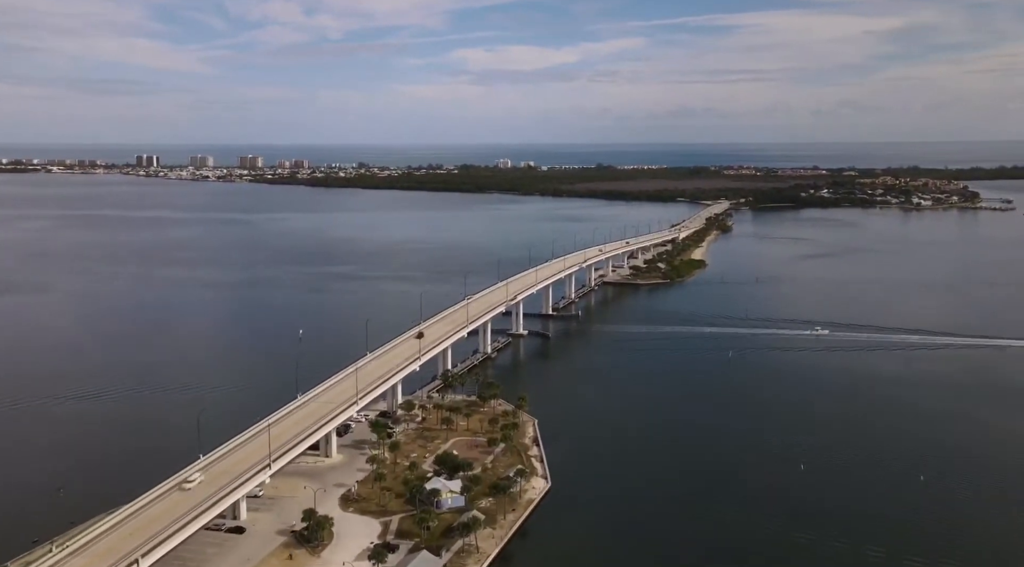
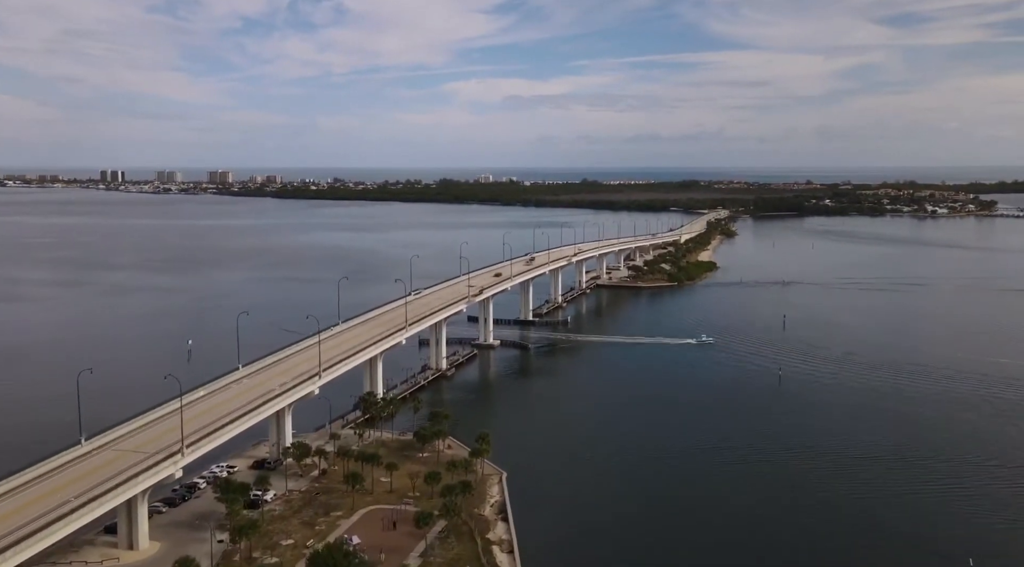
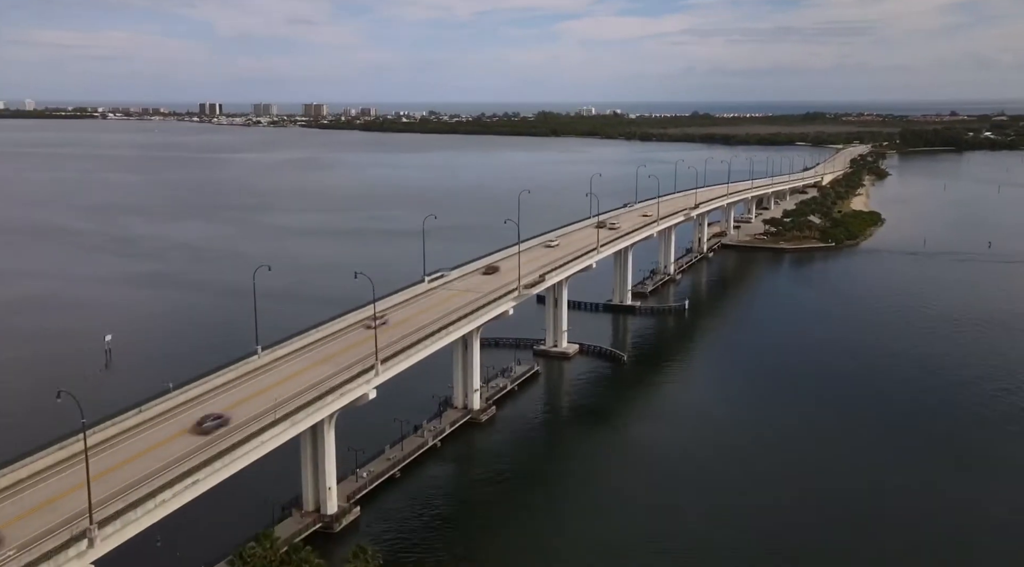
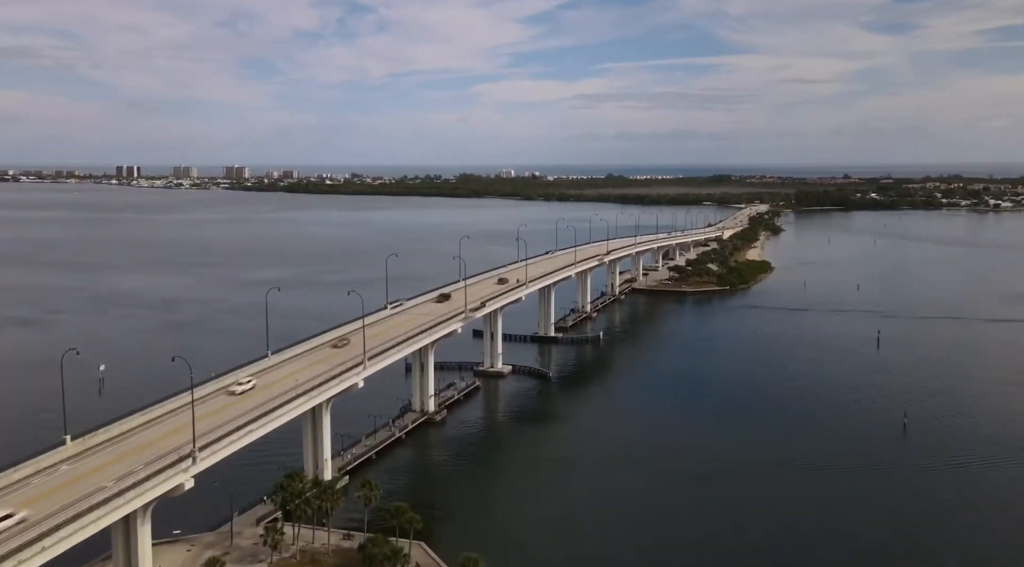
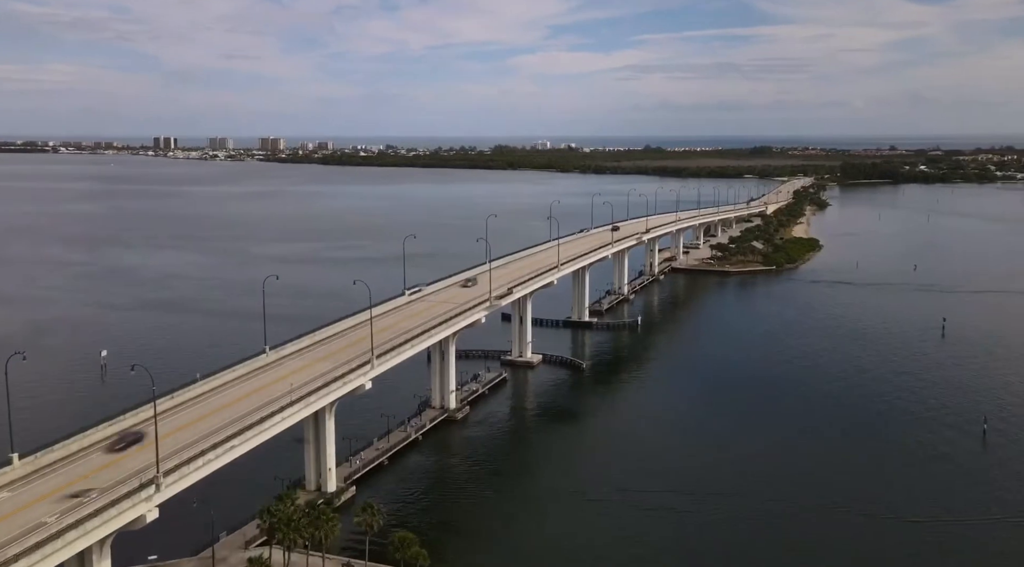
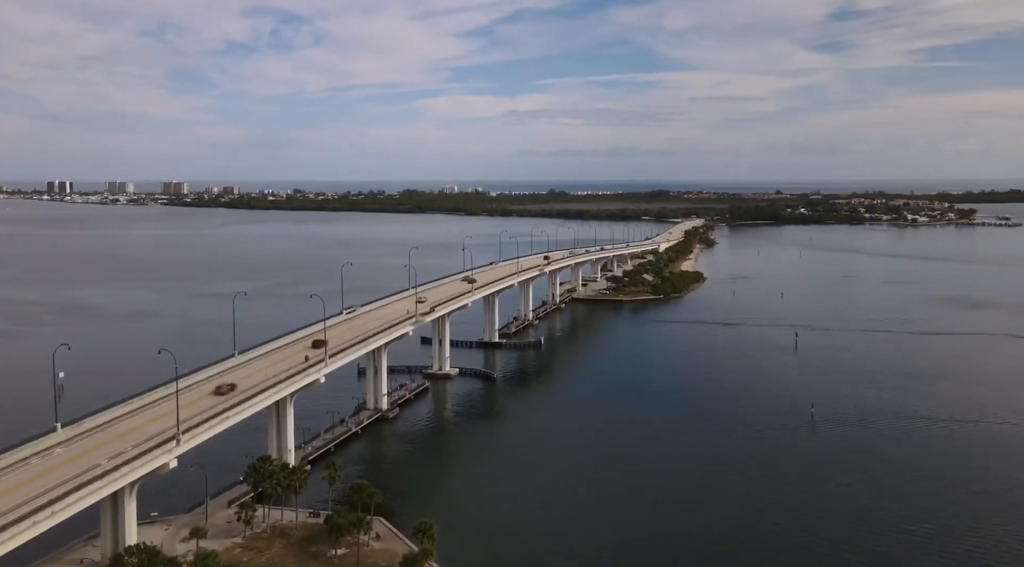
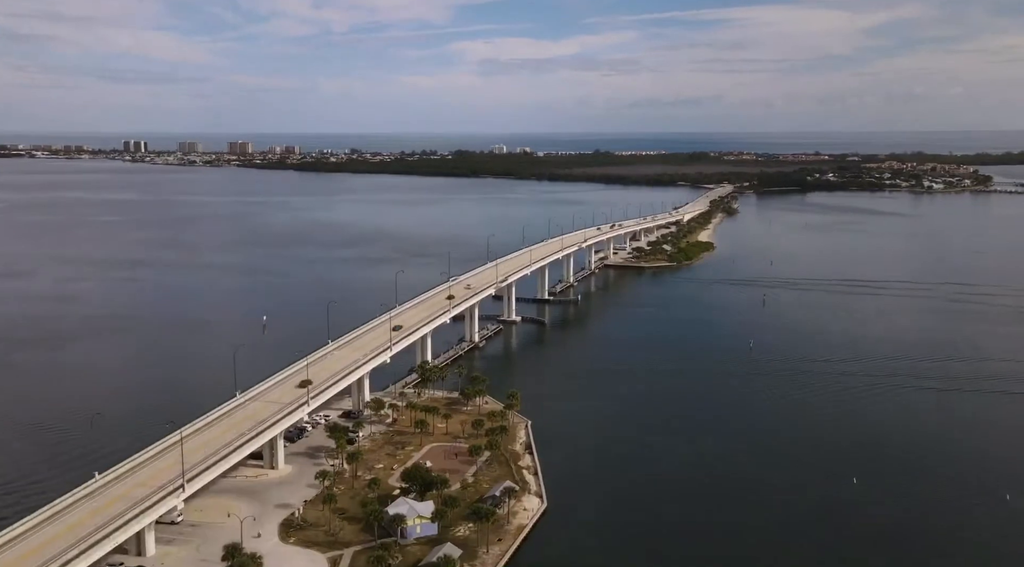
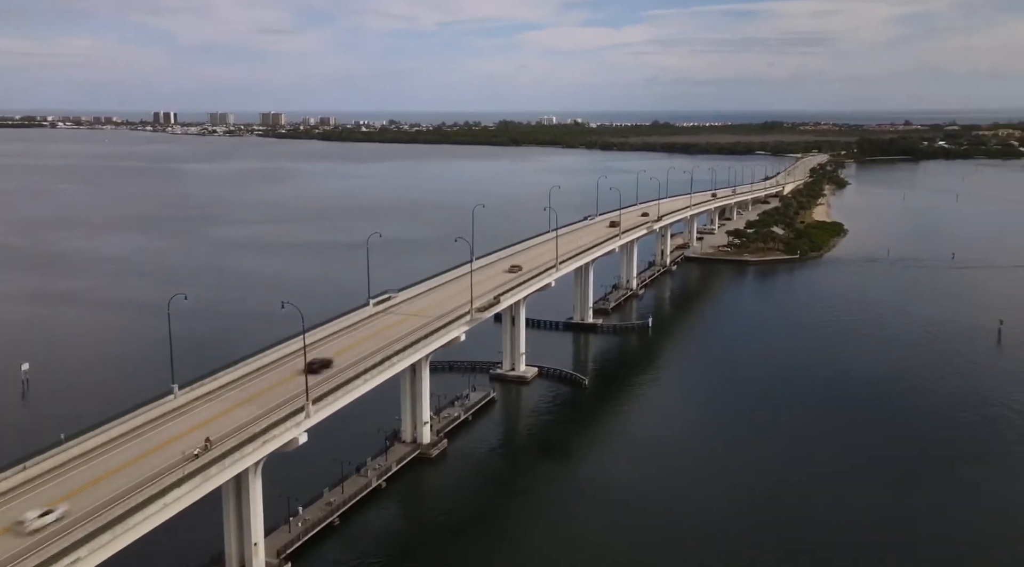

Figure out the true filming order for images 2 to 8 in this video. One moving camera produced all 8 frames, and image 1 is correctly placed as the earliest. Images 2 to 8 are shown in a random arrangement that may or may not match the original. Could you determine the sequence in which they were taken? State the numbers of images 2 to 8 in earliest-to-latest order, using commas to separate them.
7, 2, 6, 4, 5, 3, 8
